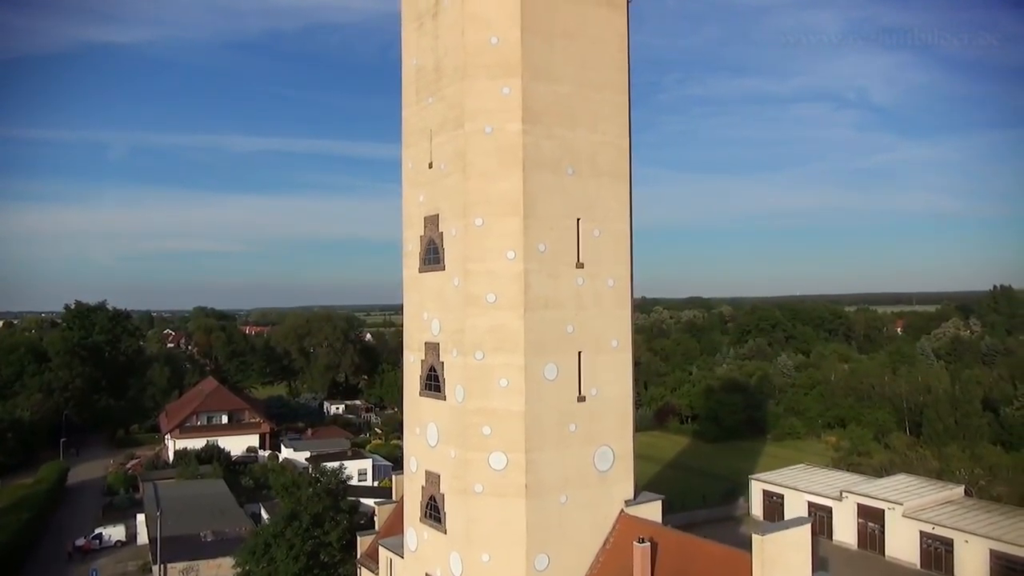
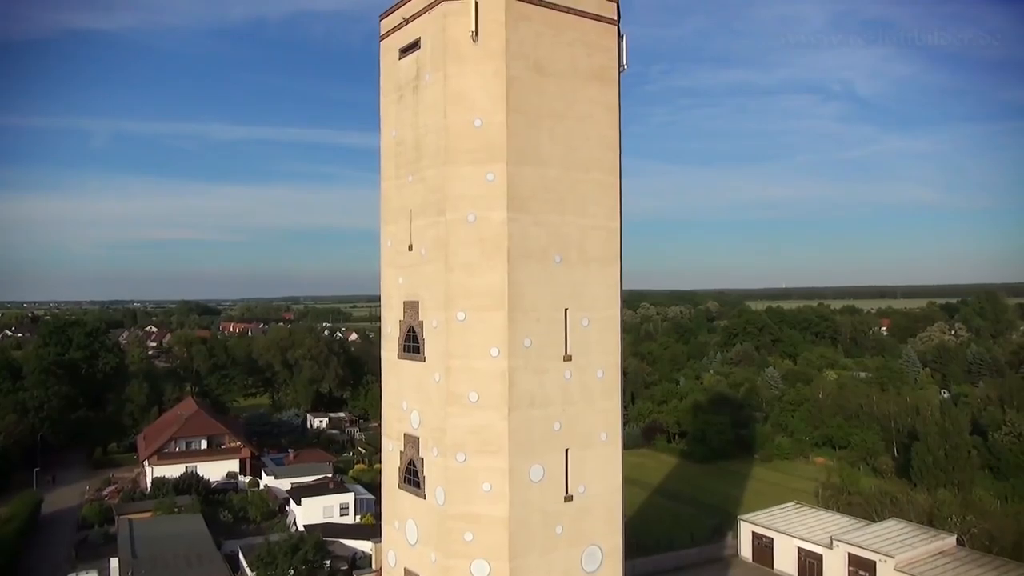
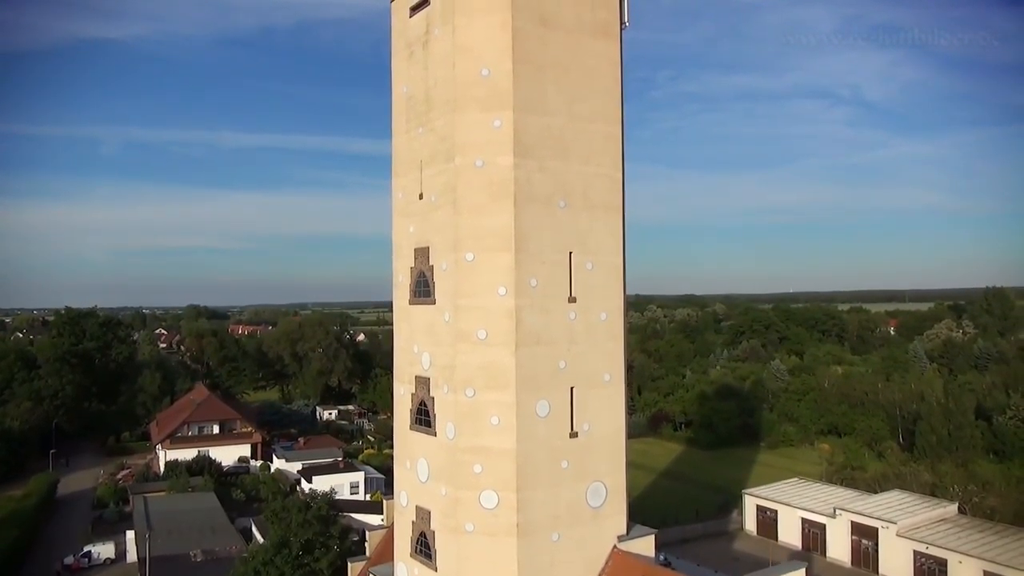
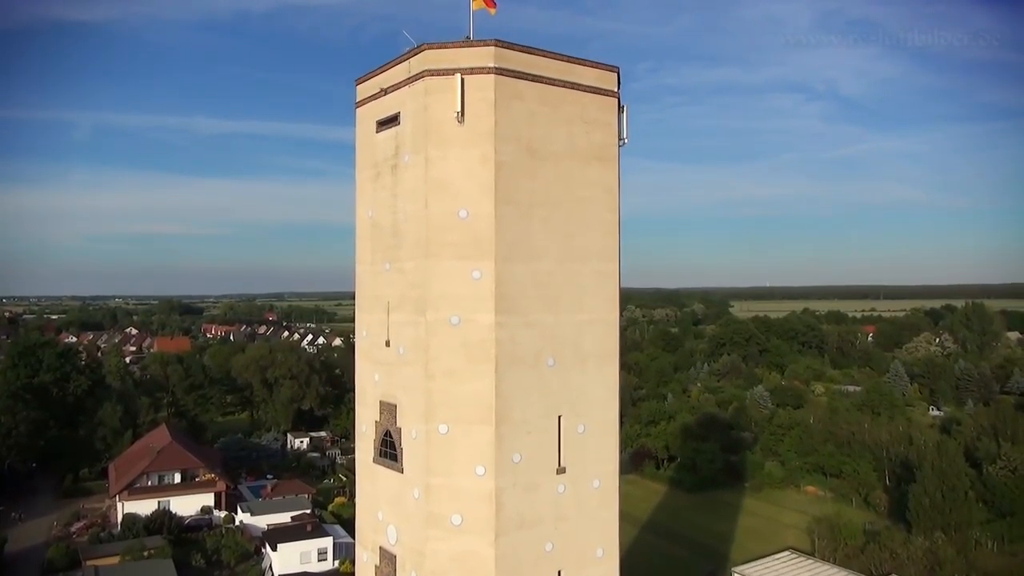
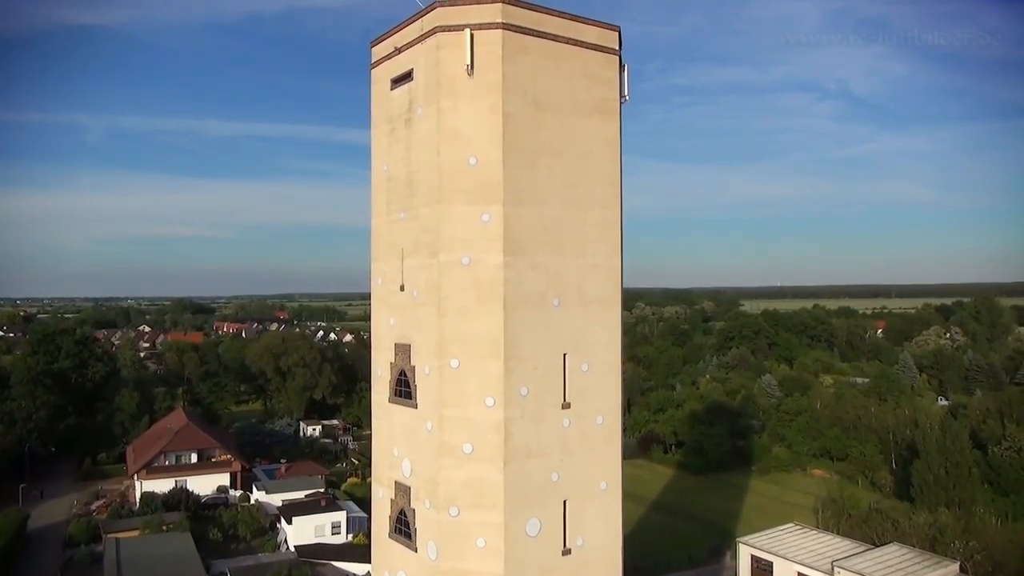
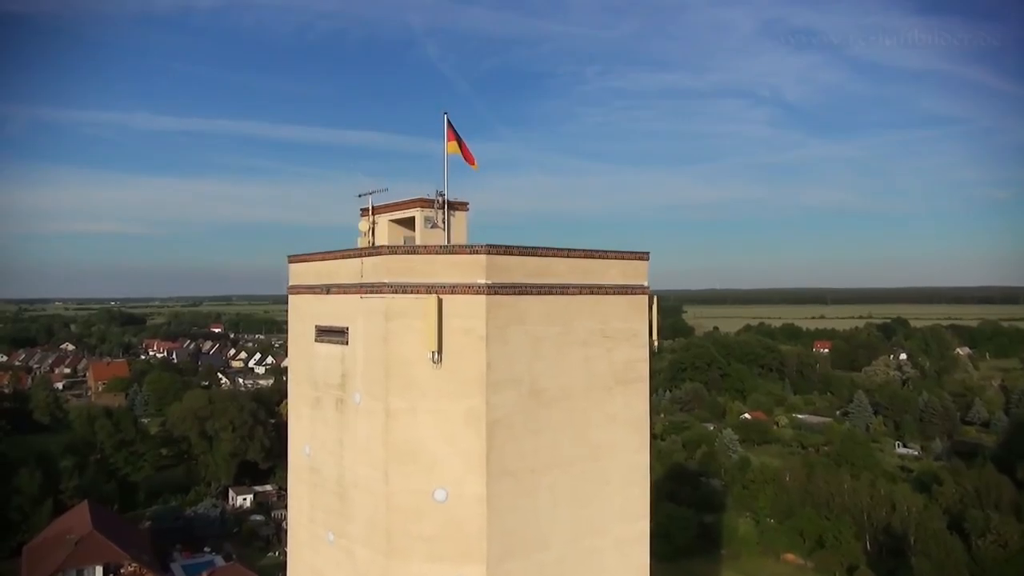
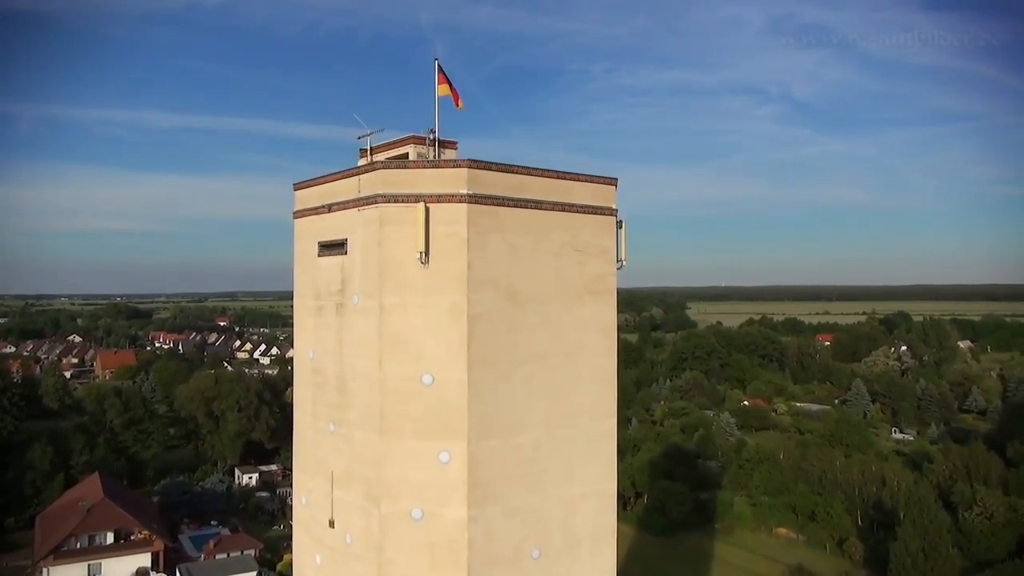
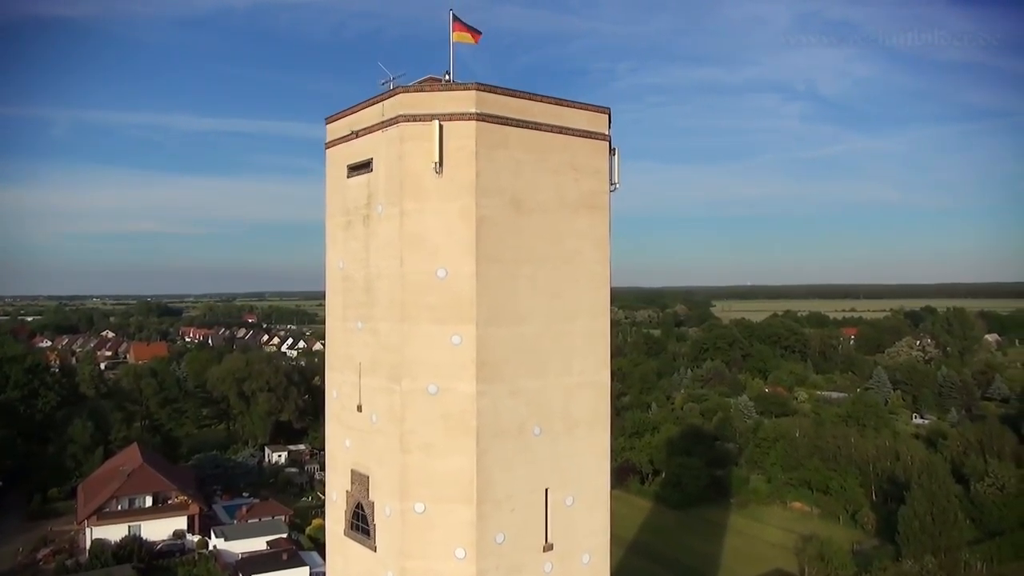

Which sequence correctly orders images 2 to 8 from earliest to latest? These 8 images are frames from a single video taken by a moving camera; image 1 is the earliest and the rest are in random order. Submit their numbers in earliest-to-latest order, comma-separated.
3, 2, 5, 4, 8, 7, 6
